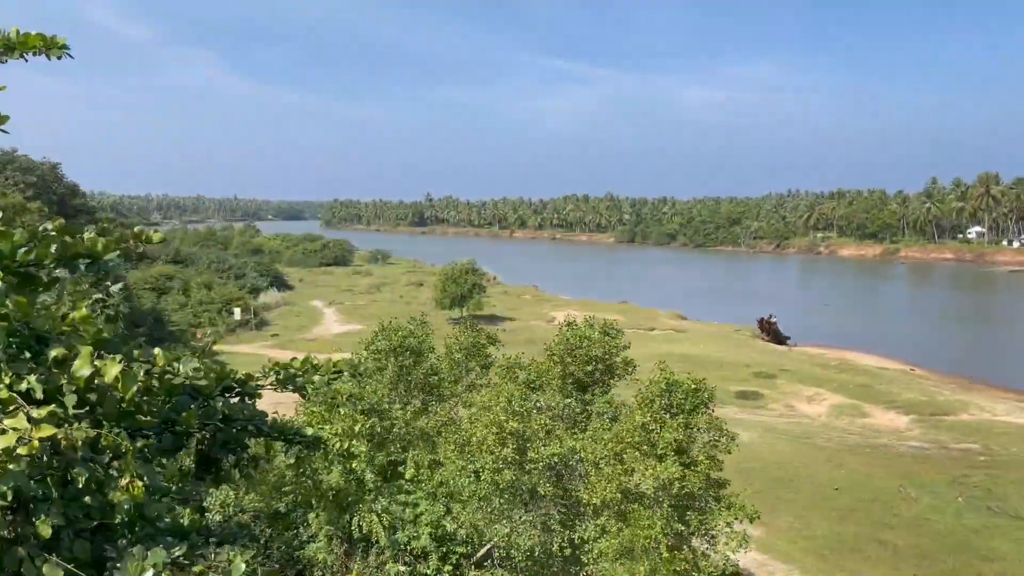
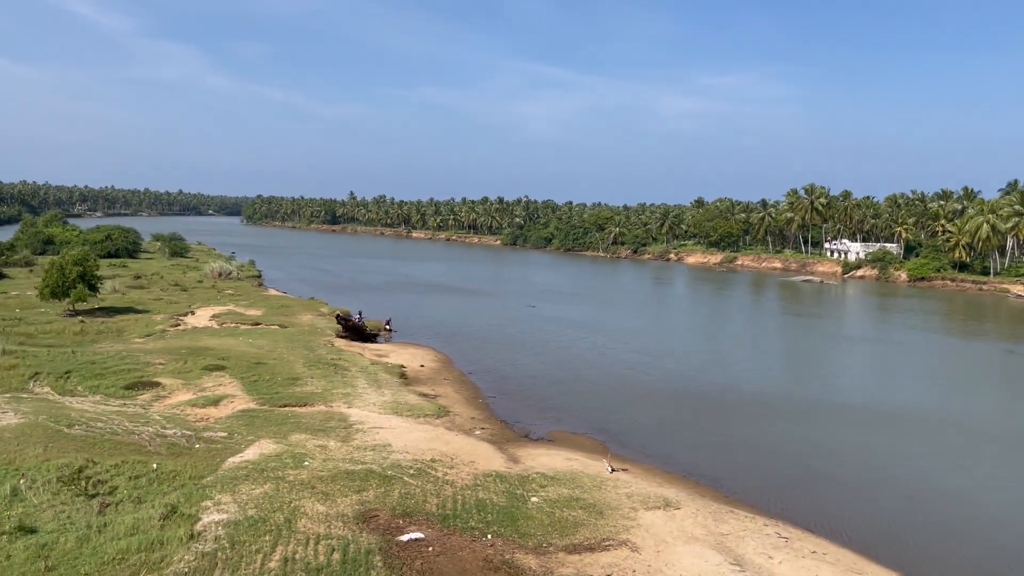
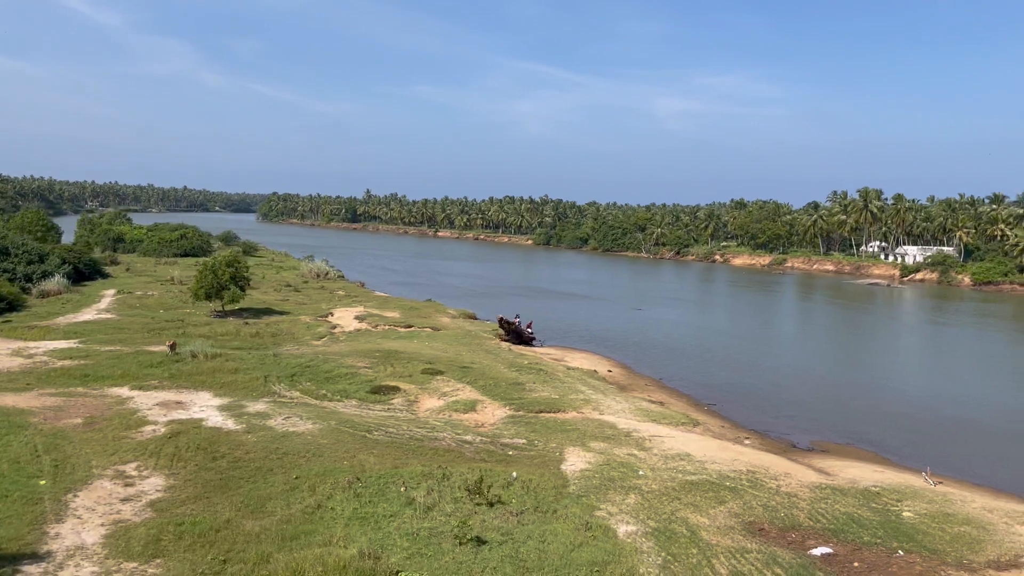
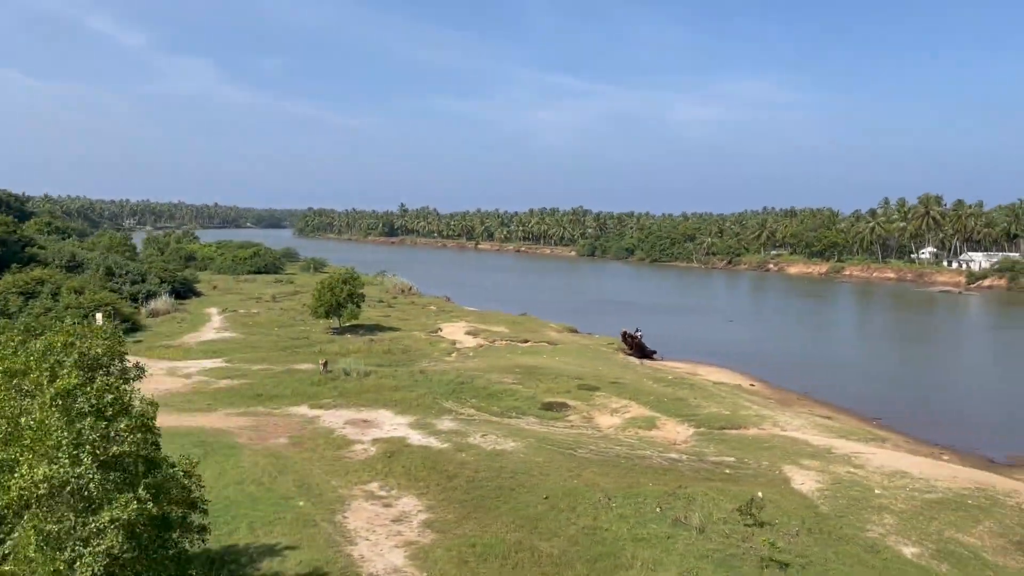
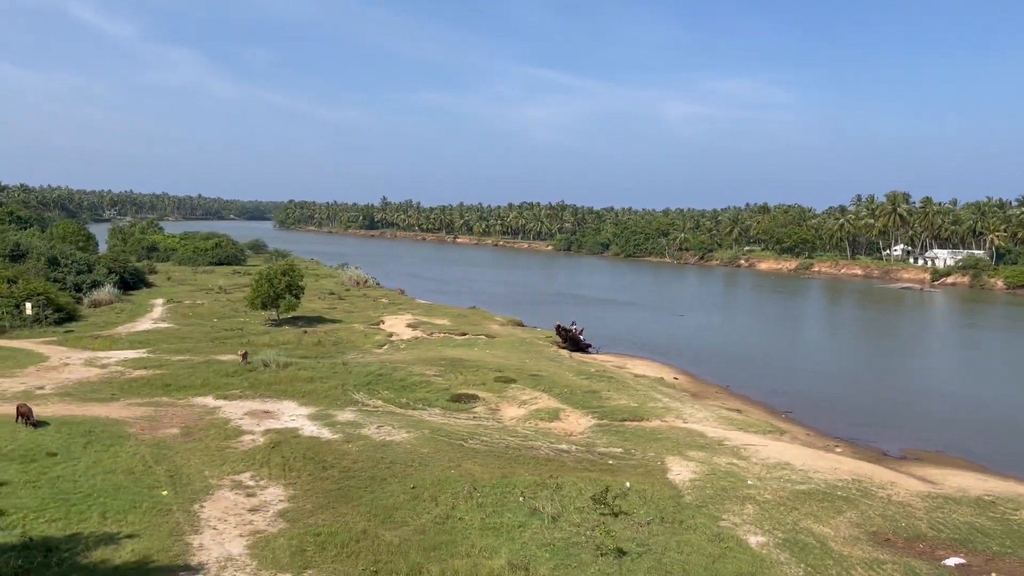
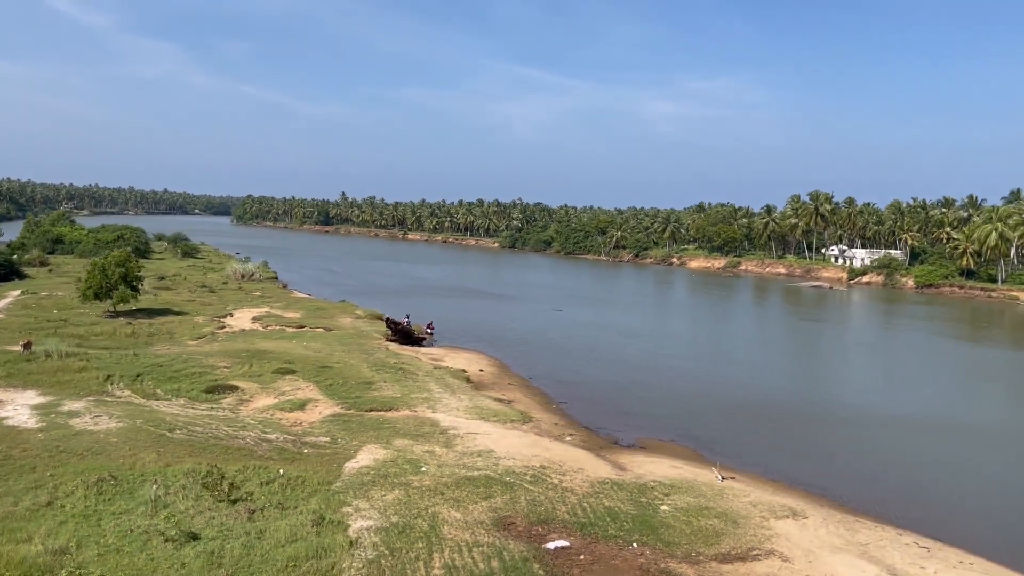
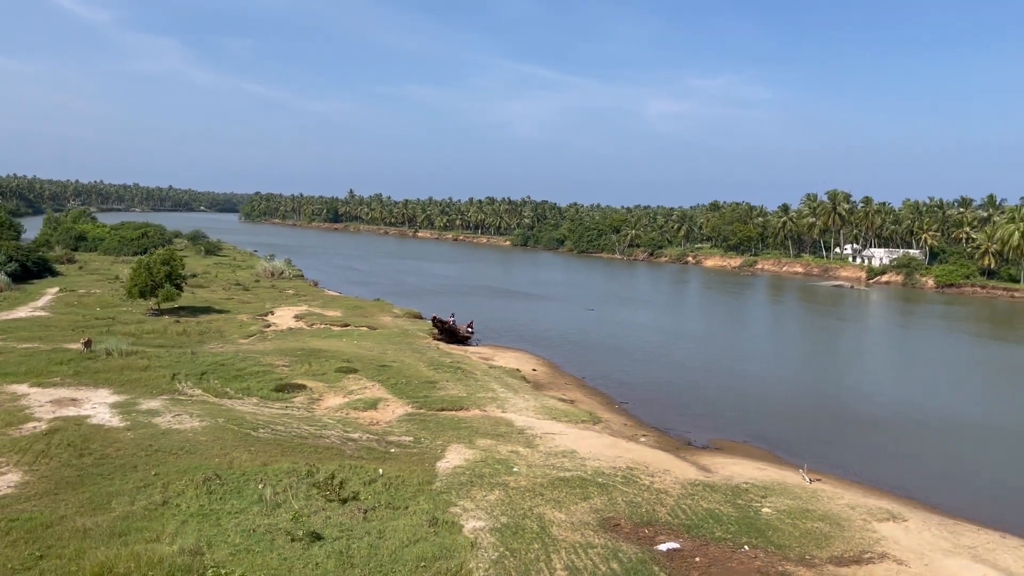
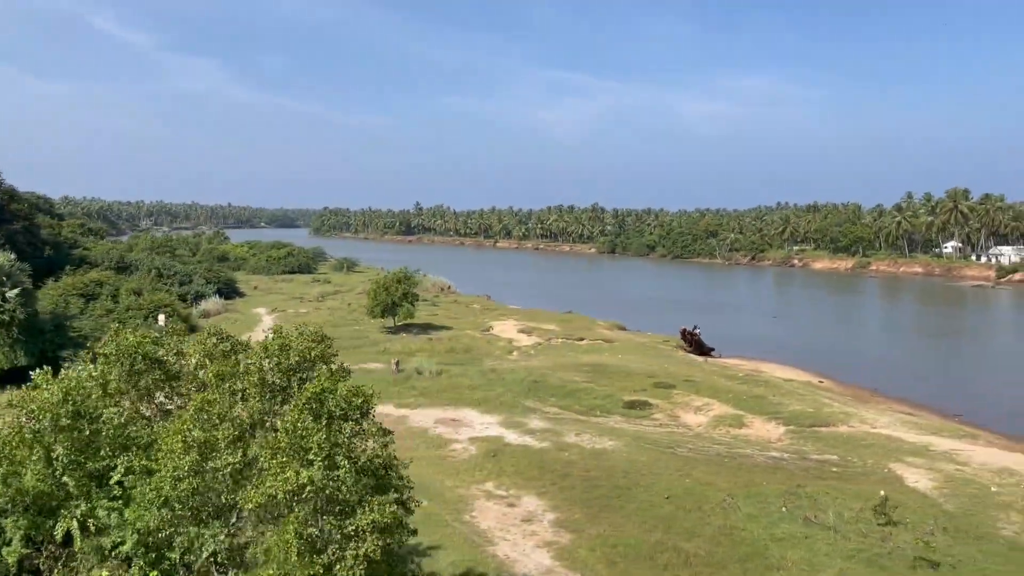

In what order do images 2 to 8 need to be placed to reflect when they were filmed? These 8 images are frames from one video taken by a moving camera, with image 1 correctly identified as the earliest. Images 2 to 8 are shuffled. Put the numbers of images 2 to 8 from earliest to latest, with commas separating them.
8, 4, 5, 3, 7, 6, 2
